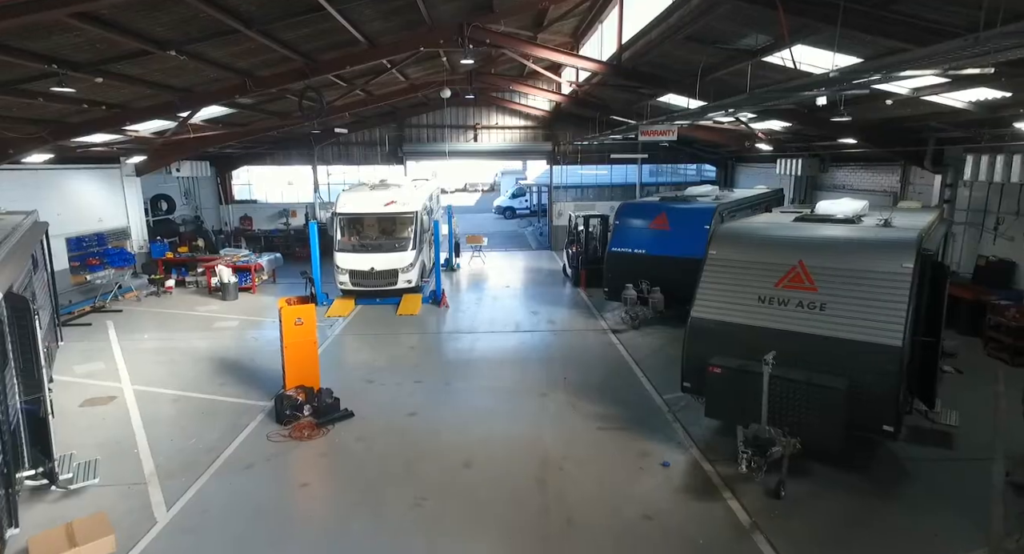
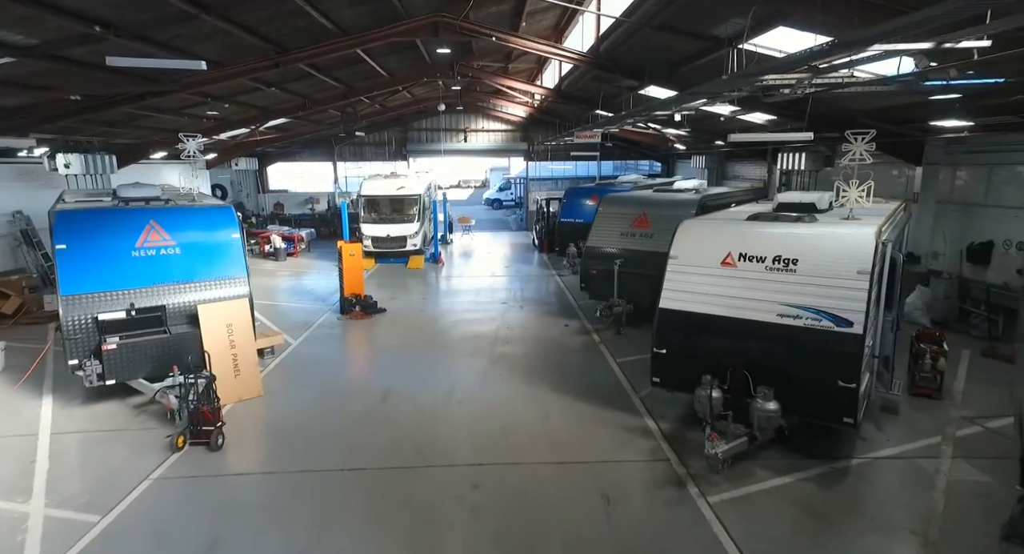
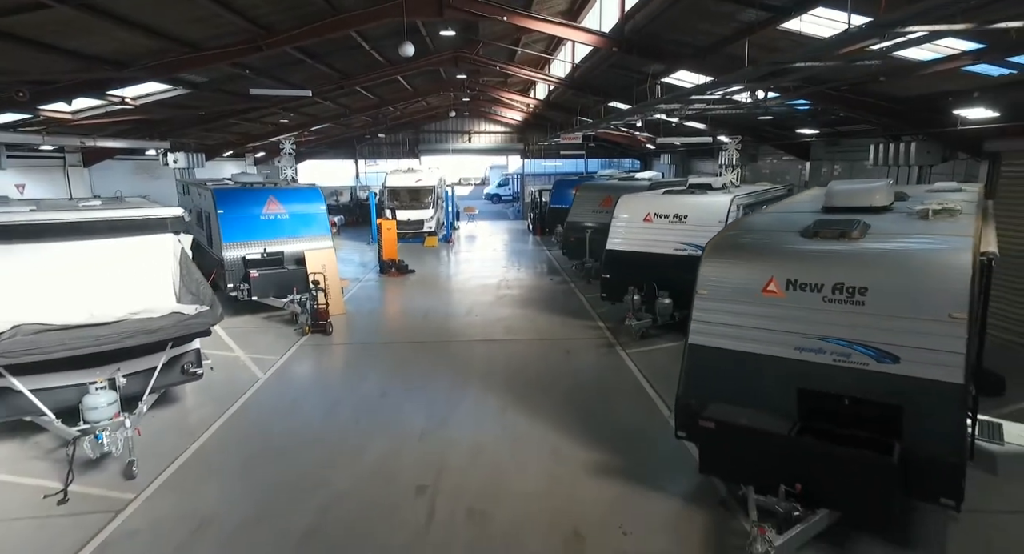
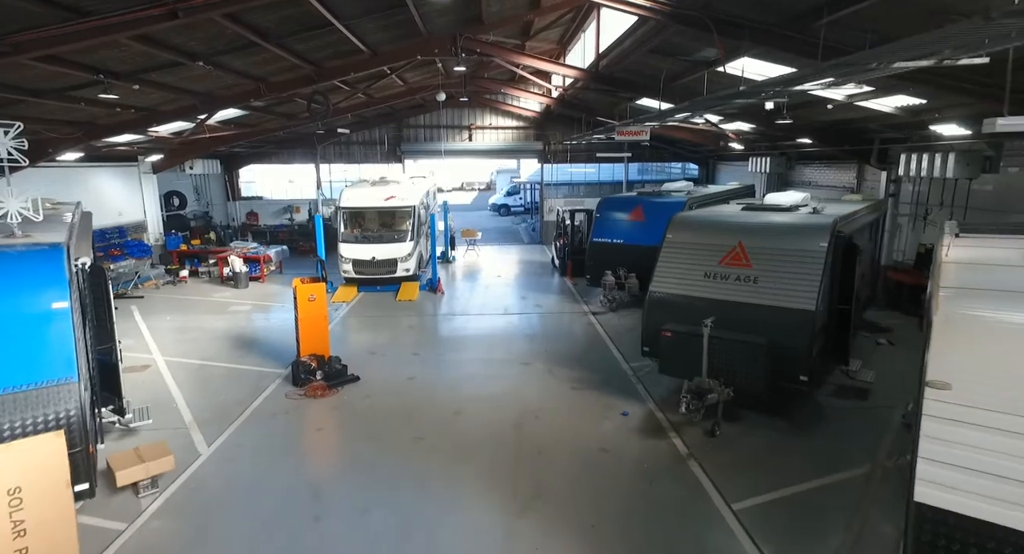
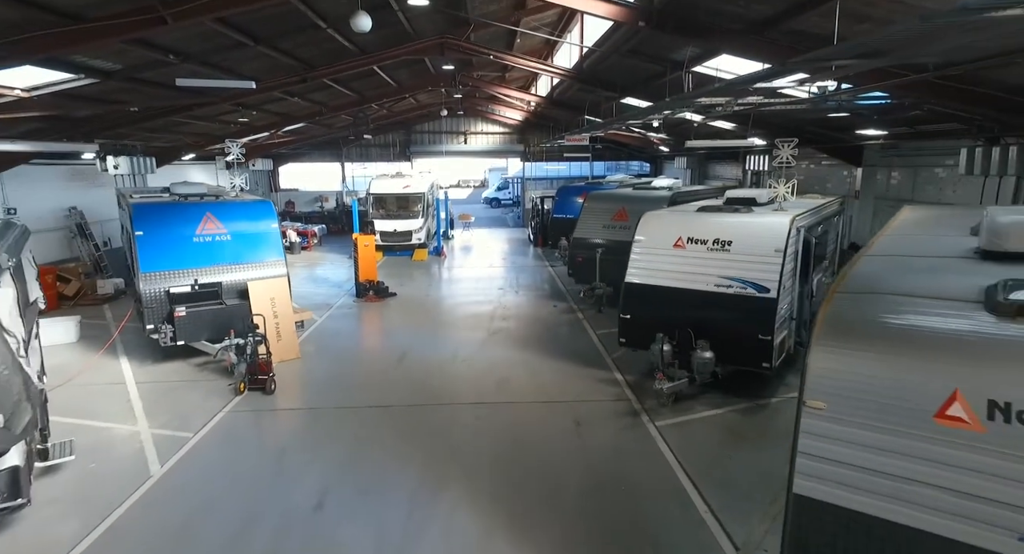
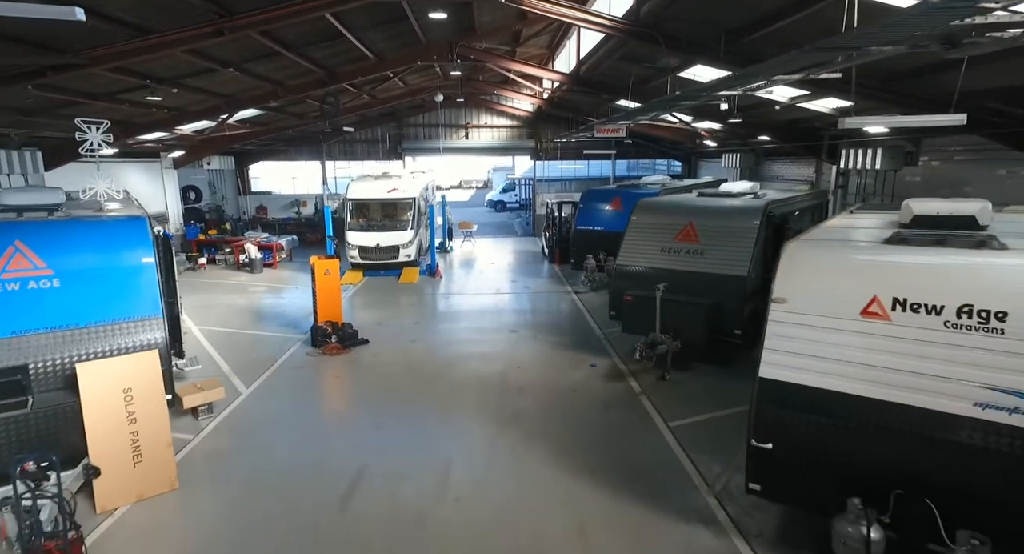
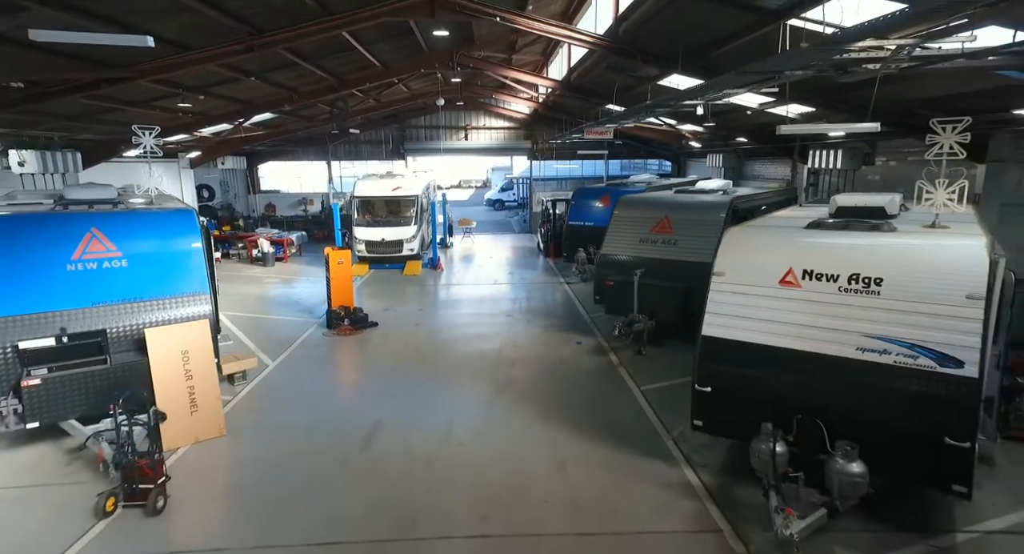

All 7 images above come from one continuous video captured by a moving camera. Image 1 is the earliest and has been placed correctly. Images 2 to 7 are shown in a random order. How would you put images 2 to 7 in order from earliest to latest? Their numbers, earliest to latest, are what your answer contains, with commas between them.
4, 6, 7, 2, 5, 3
